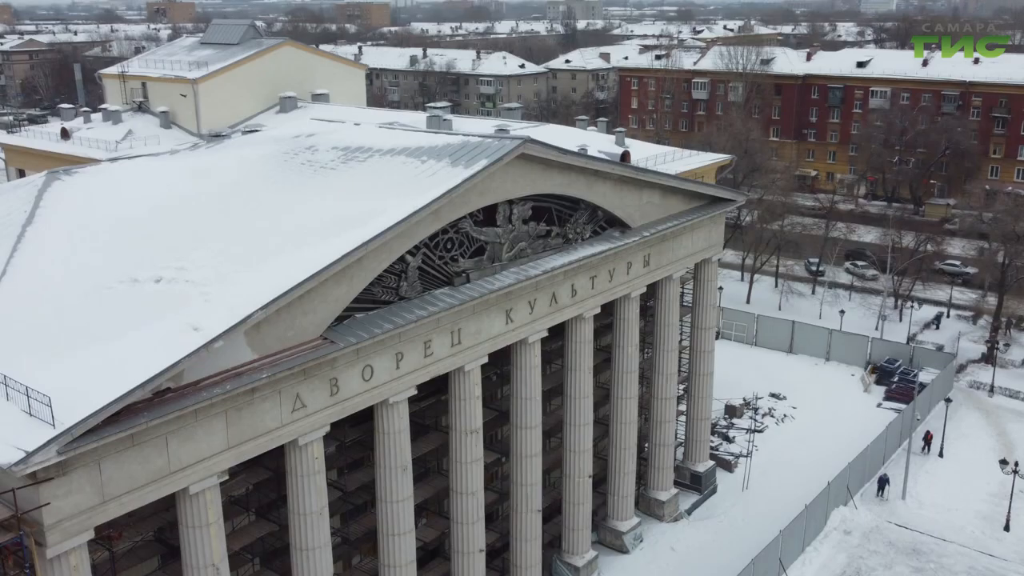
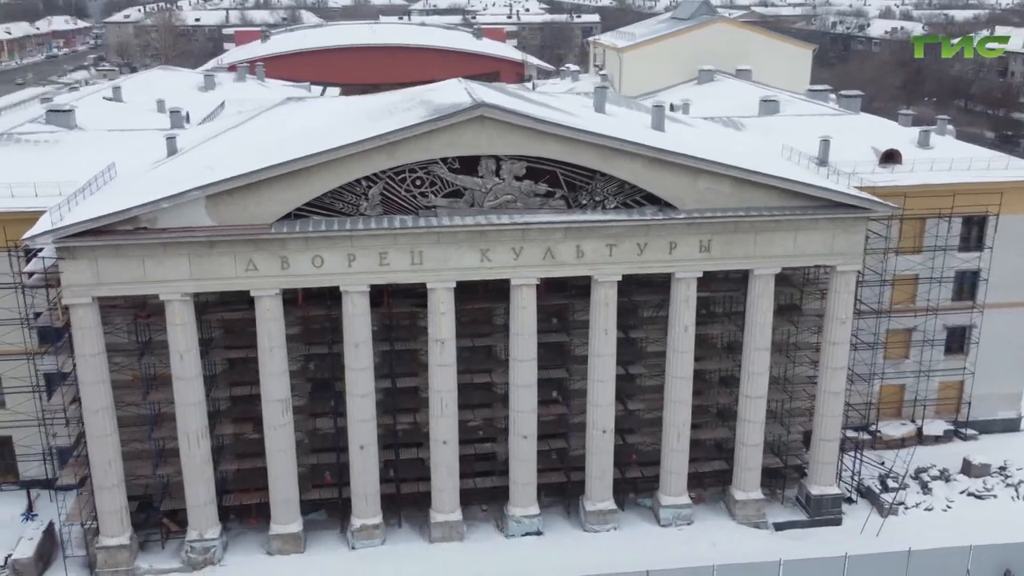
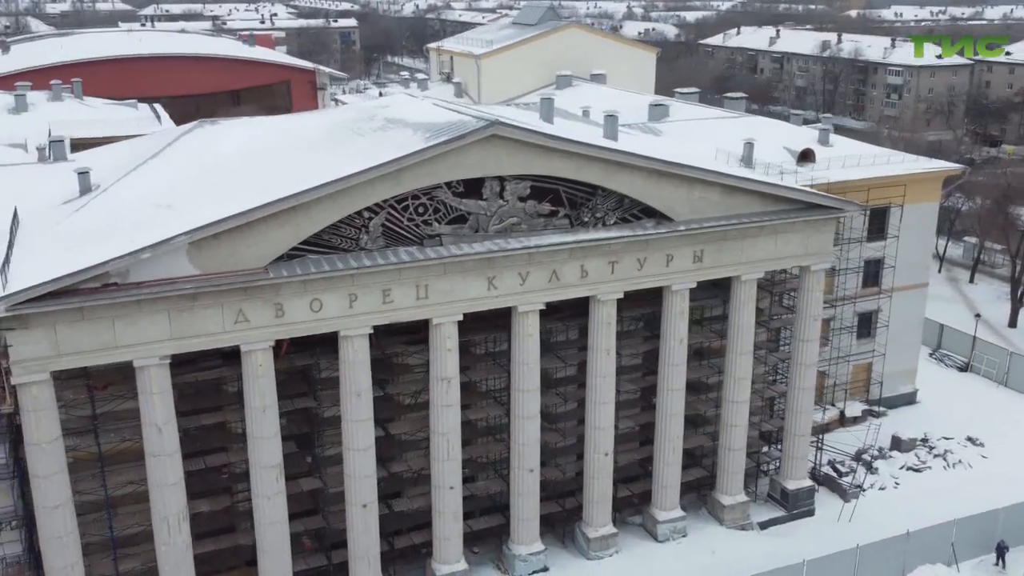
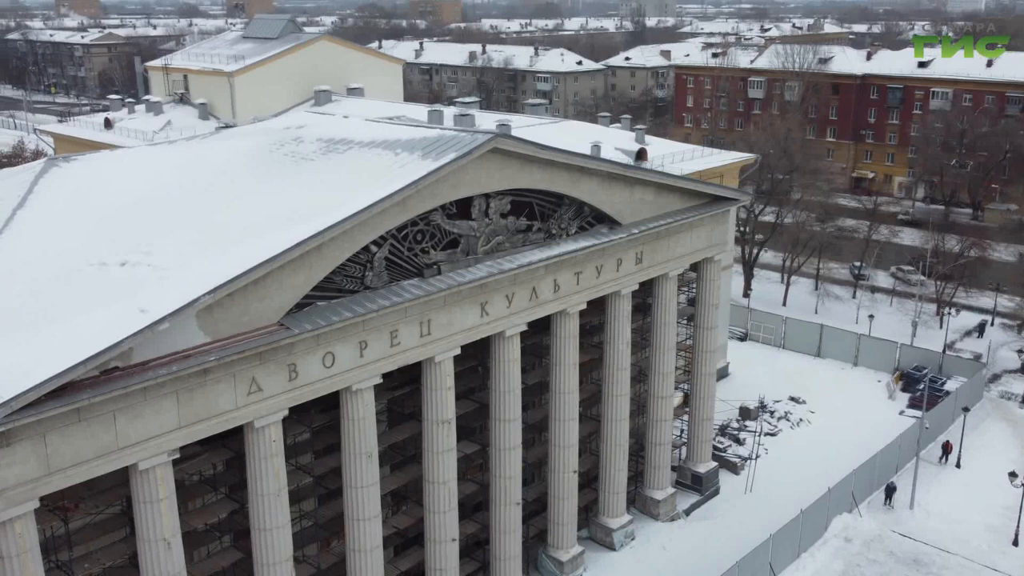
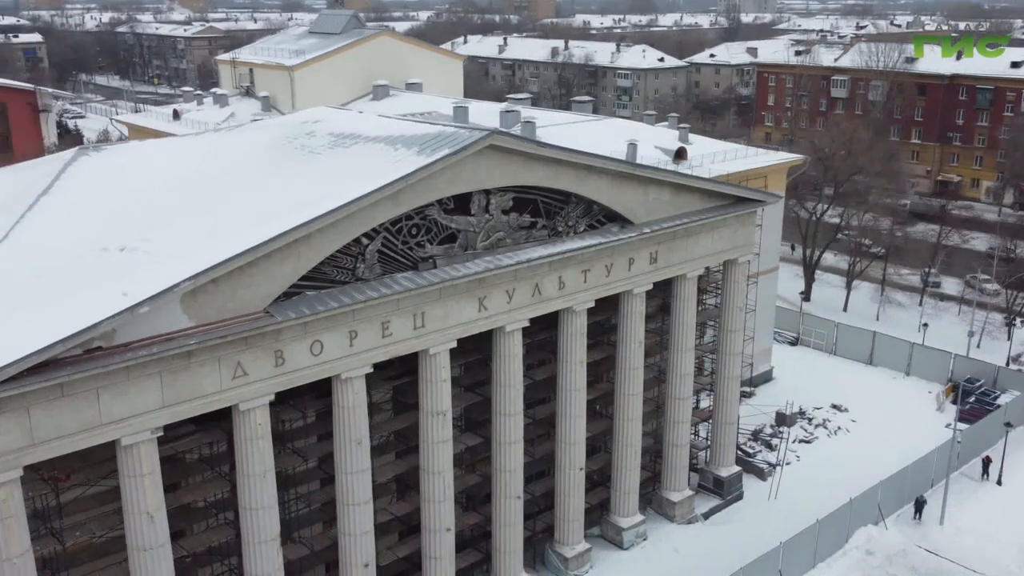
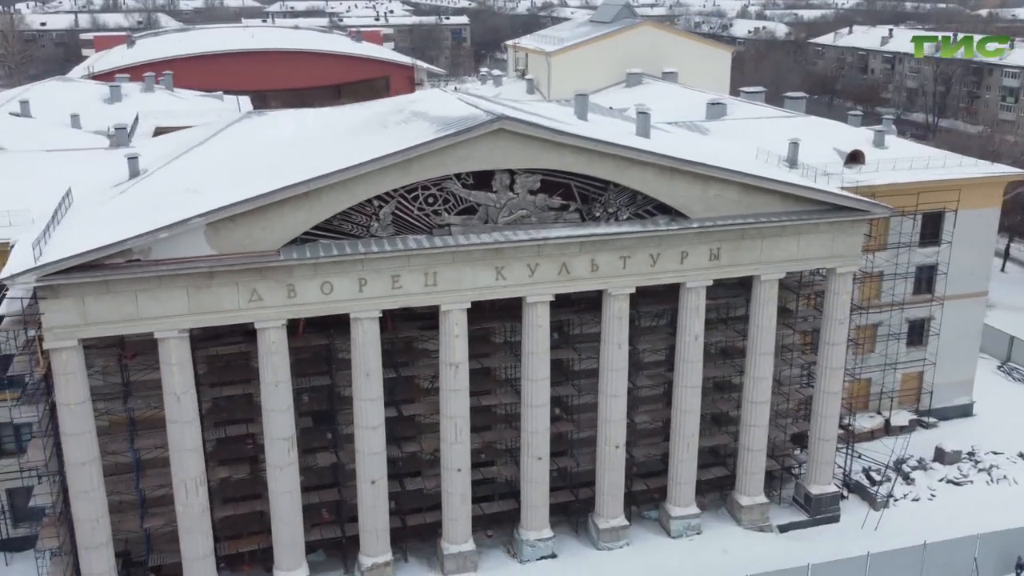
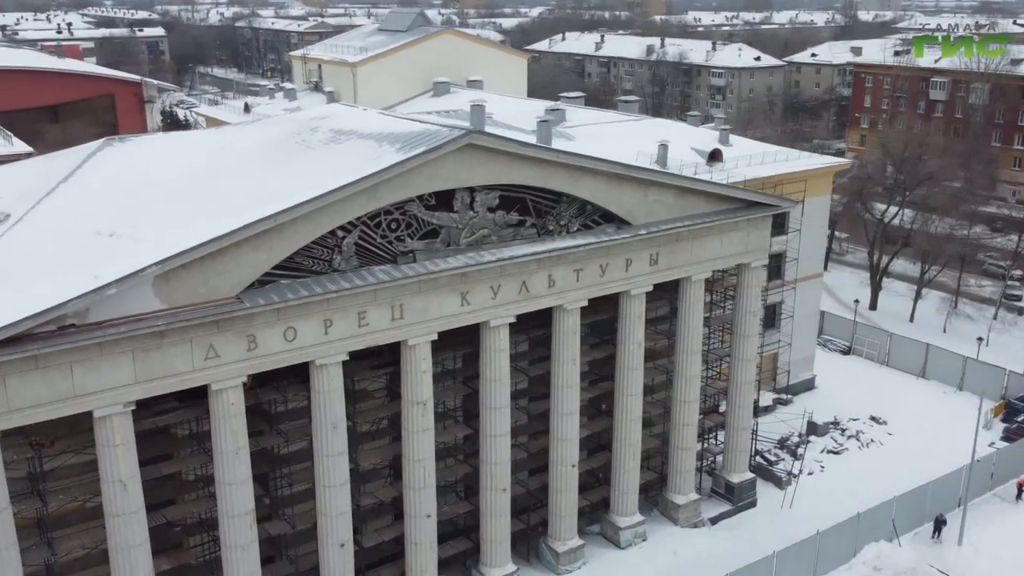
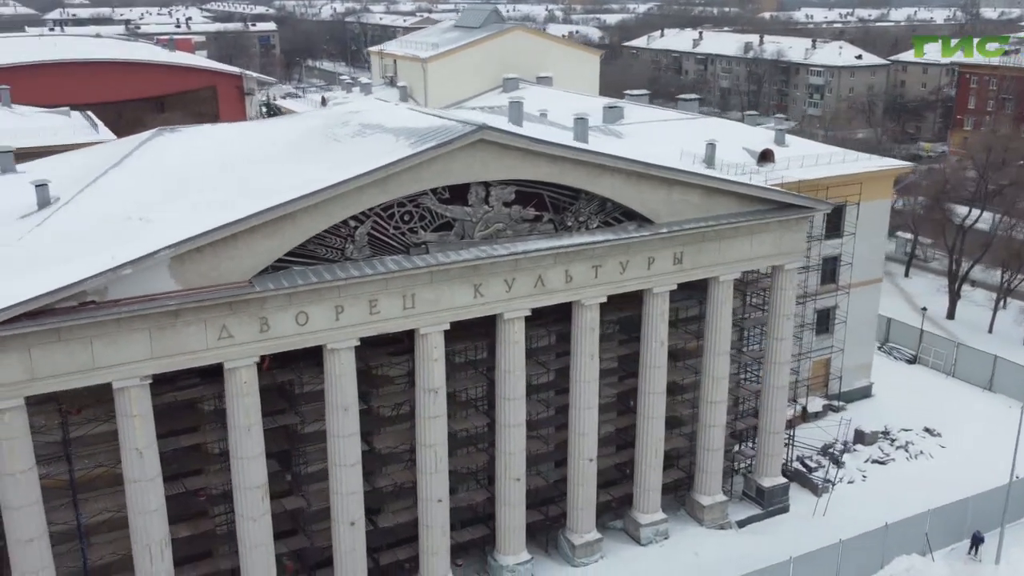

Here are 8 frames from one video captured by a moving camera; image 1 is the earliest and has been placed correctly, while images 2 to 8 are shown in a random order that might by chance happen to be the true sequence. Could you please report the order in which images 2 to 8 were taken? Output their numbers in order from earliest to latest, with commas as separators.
4, 5, 7, 8, 3, 6, 2
